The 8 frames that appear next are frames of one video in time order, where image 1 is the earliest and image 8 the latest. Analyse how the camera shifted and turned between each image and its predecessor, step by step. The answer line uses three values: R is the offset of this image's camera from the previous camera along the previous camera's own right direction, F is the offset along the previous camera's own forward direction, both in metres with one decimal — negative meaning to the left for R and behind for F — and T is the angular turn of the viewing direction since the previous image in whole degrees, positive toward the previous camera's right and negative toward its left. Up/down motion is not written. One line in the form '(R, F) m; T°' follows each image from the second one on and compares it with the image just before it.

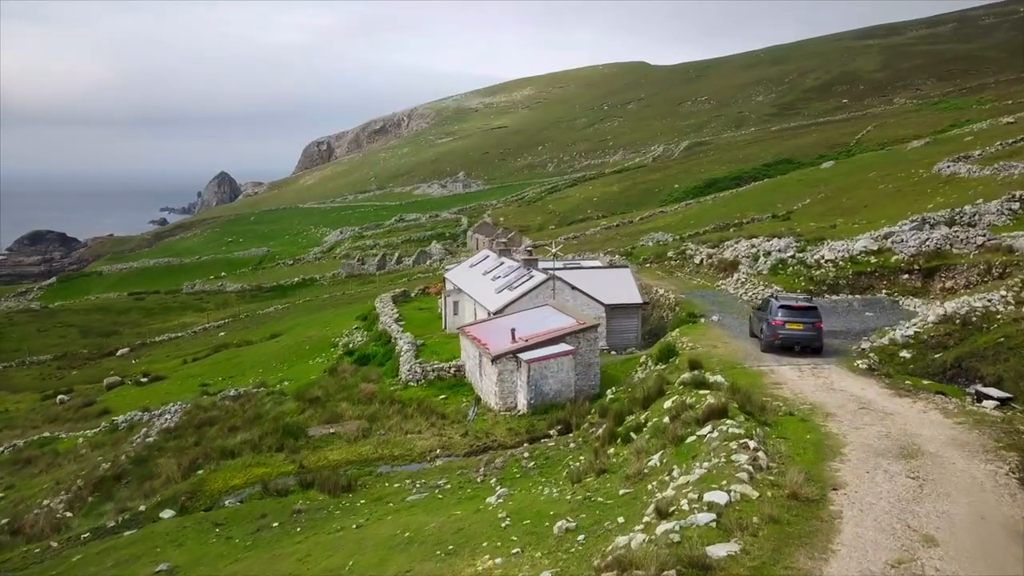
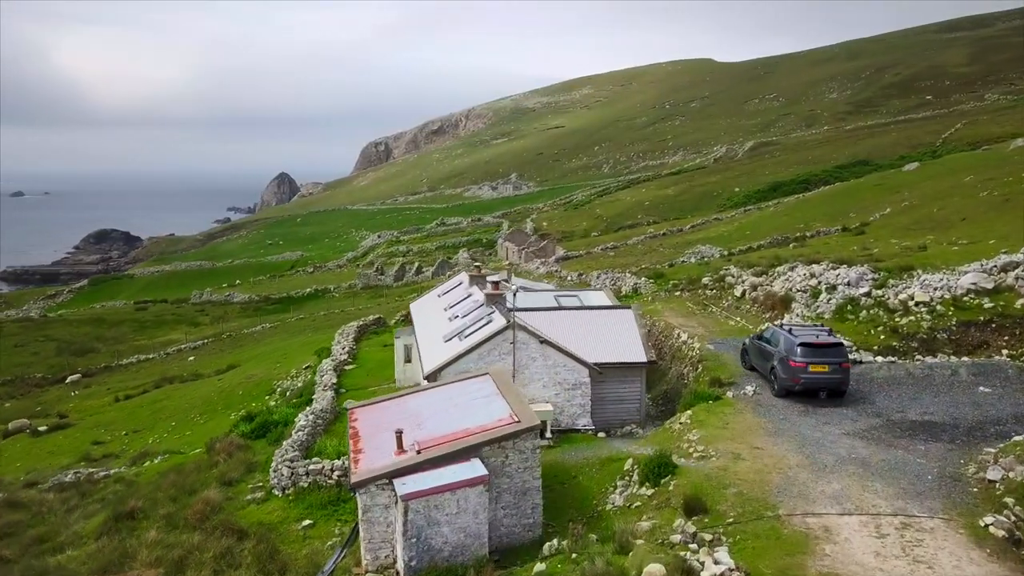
(+3.5, +9.9) m; -5°
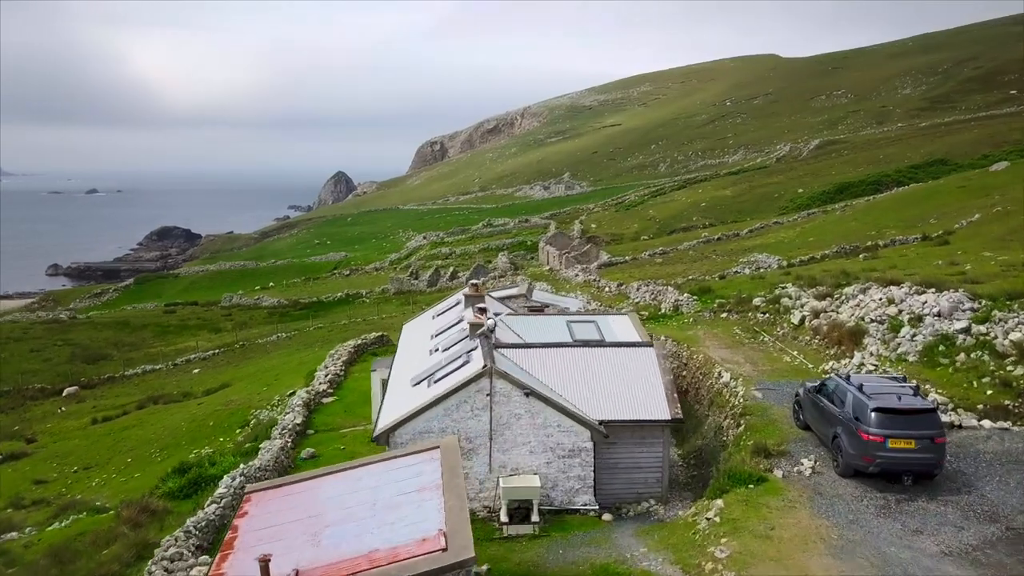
(+1.7, +5.5) m; -4°
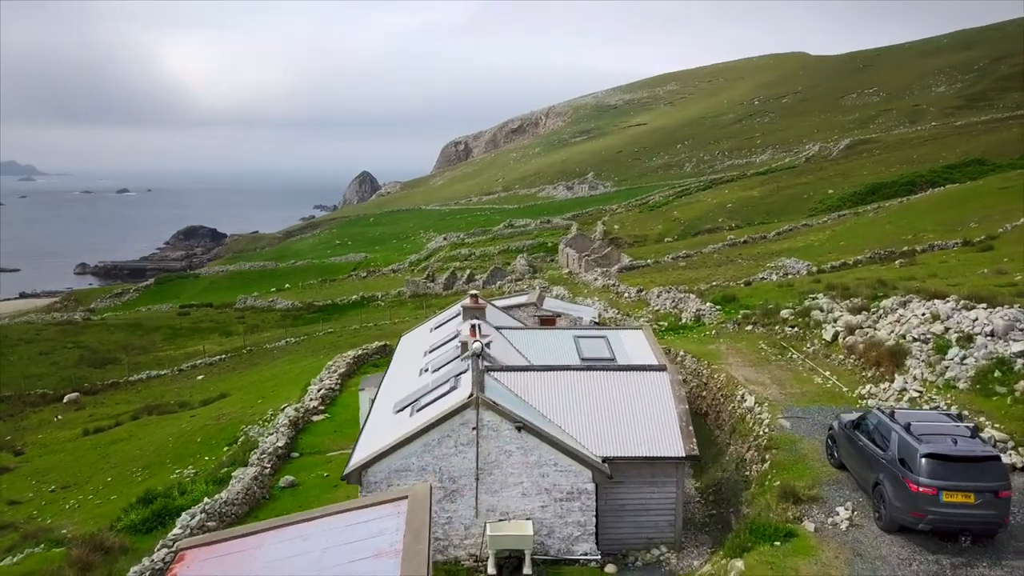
(+0.7, +2.2) m; -2°
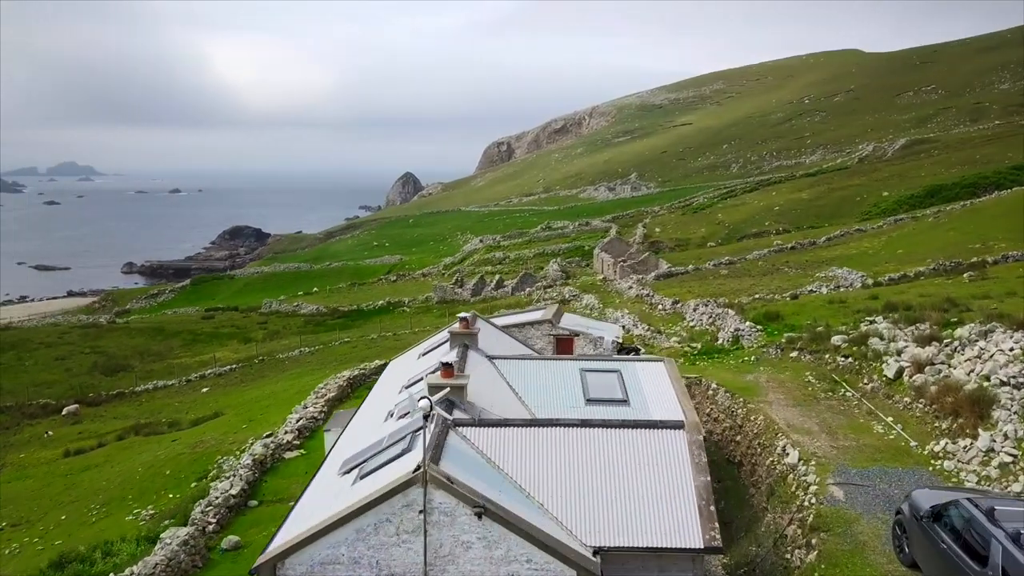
(+1.2, +3.7) m; -3°
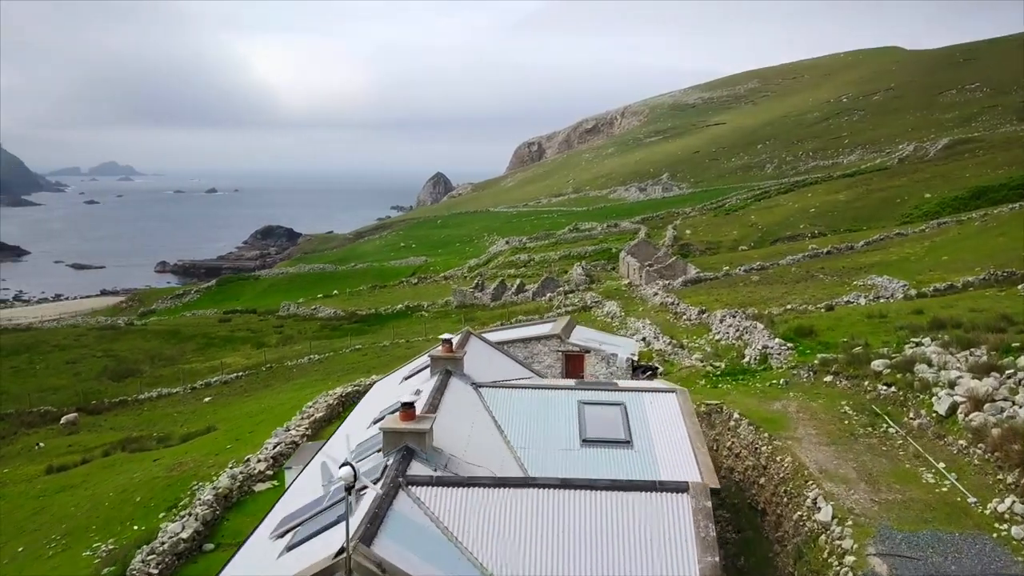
(+0.9, +2.5) m; -2°
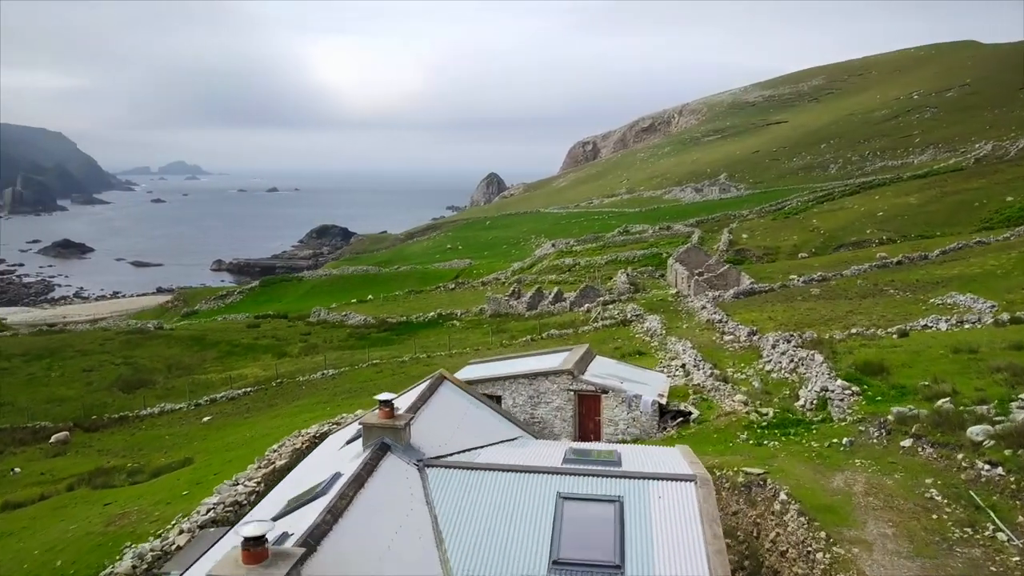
(+1.5, +4.7) m; -4°
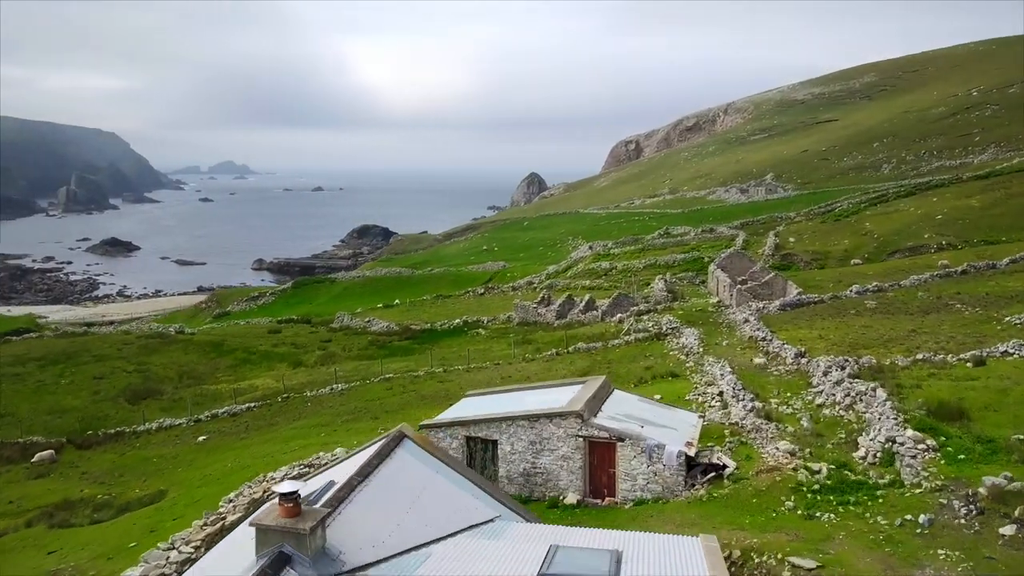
(+1.1, +3.8) m; -3°
